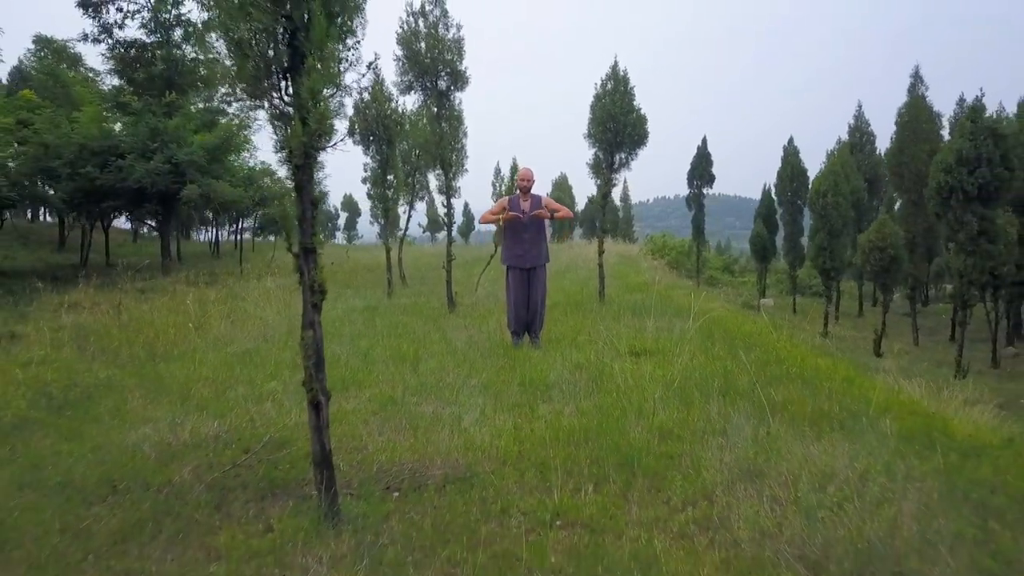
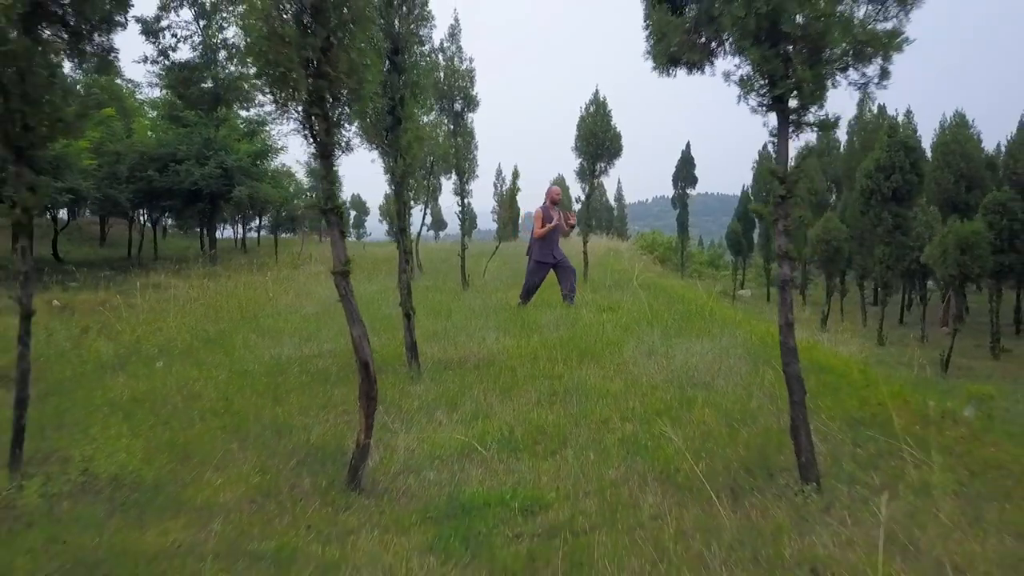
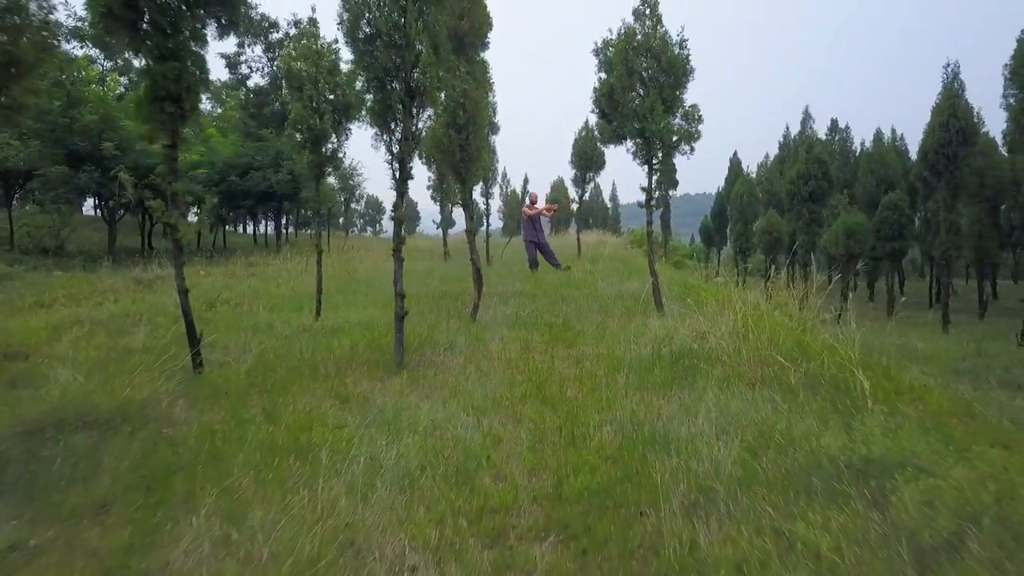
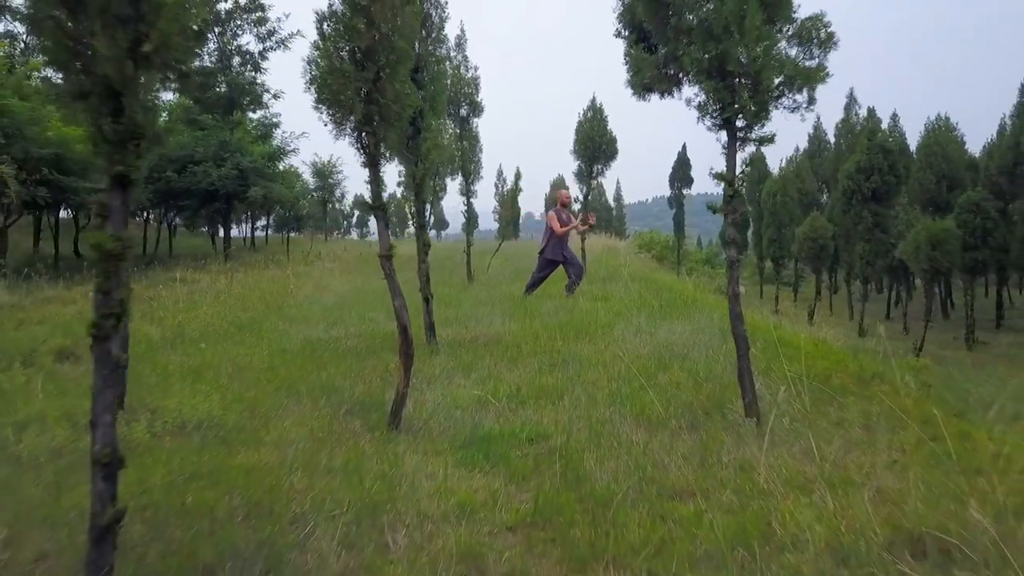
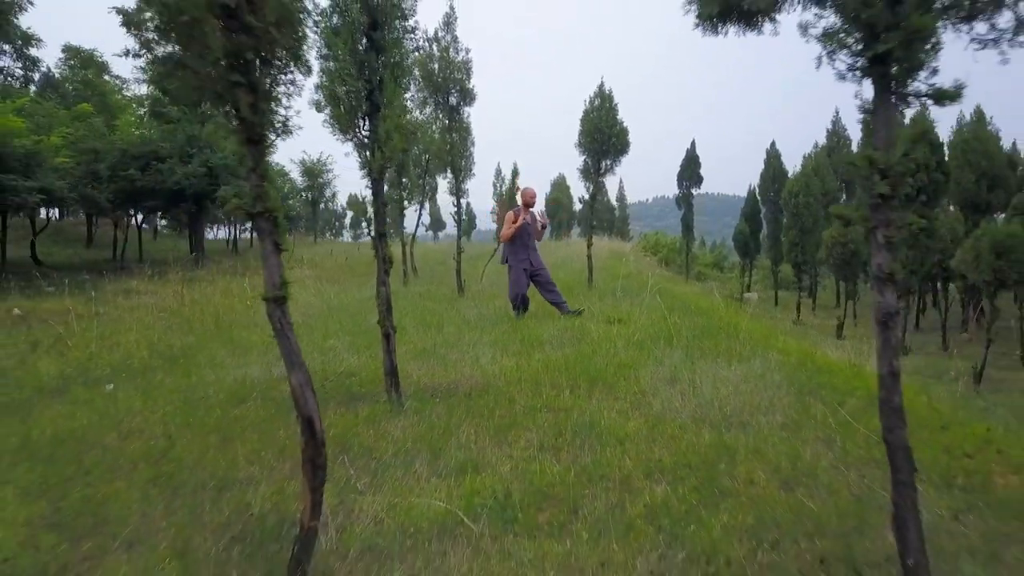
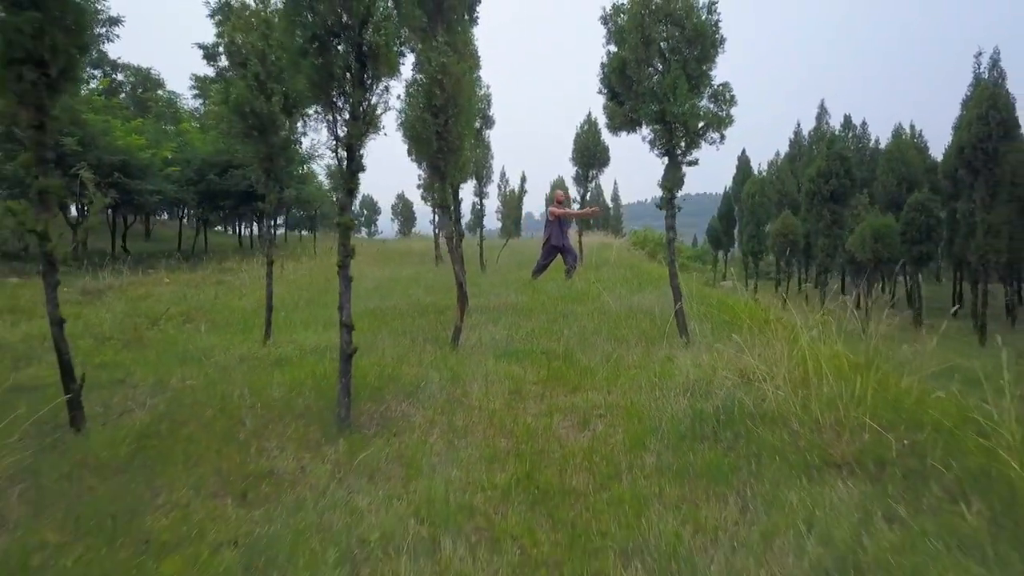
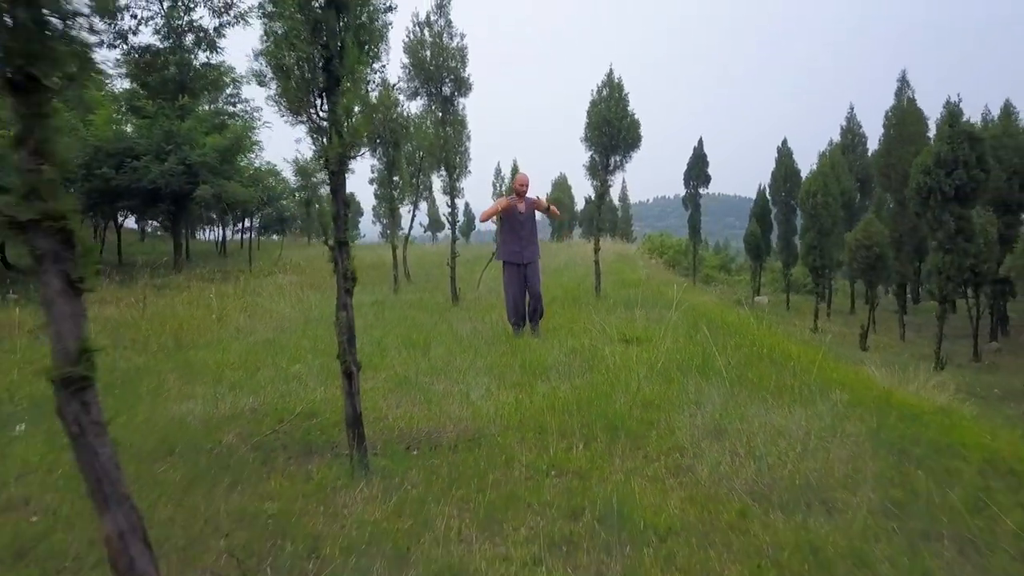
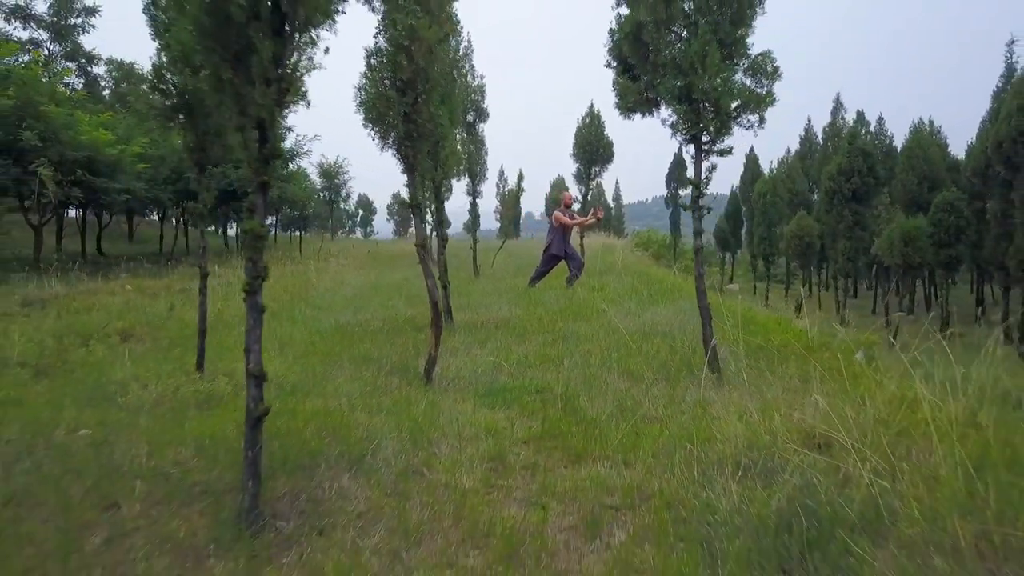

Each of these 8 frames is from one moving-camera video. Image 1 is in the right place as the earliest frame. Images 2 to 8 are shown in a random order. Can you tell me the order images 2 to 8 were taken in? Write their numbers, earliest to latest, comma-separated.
7, 5, 2, 4, 8, 6, 3
